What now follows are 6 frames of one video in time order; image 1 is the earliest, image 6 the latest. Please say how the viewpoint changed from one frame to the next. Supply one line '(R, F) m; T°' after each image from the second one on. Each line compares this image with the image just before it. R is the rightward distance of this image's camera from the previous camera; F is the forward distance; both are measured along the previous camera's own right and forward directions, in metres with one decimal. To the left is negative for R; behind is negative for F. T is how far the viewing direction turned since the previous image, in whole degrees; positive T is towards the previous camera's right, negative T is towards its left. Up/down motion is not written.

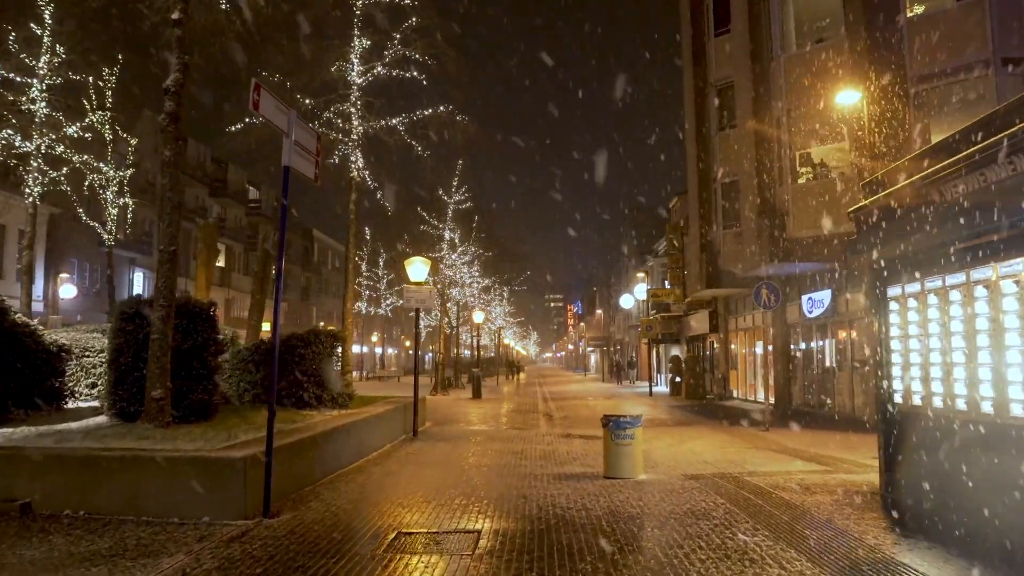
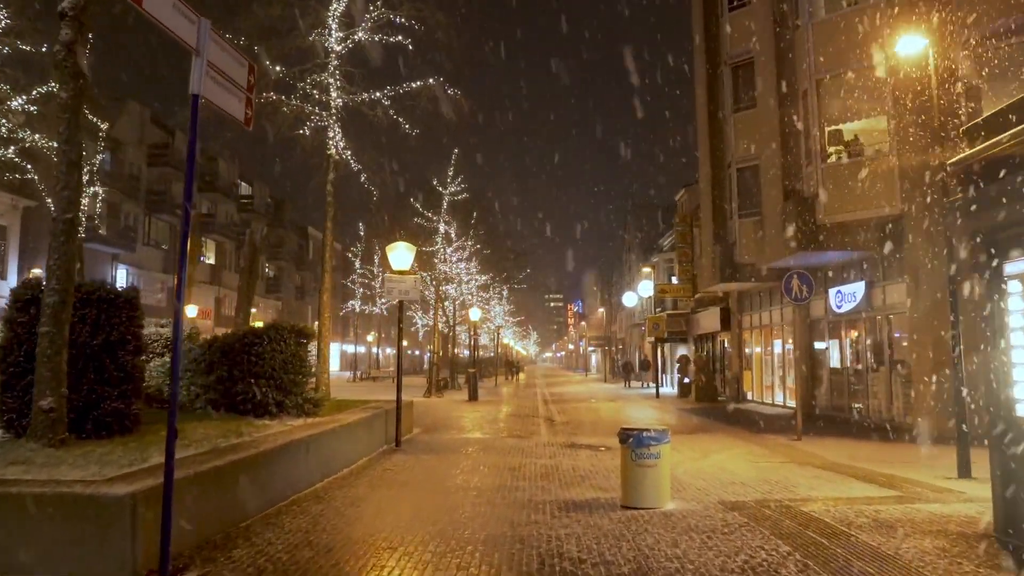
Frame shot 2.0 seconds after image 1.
(+0.1, +2.1) m; 0°
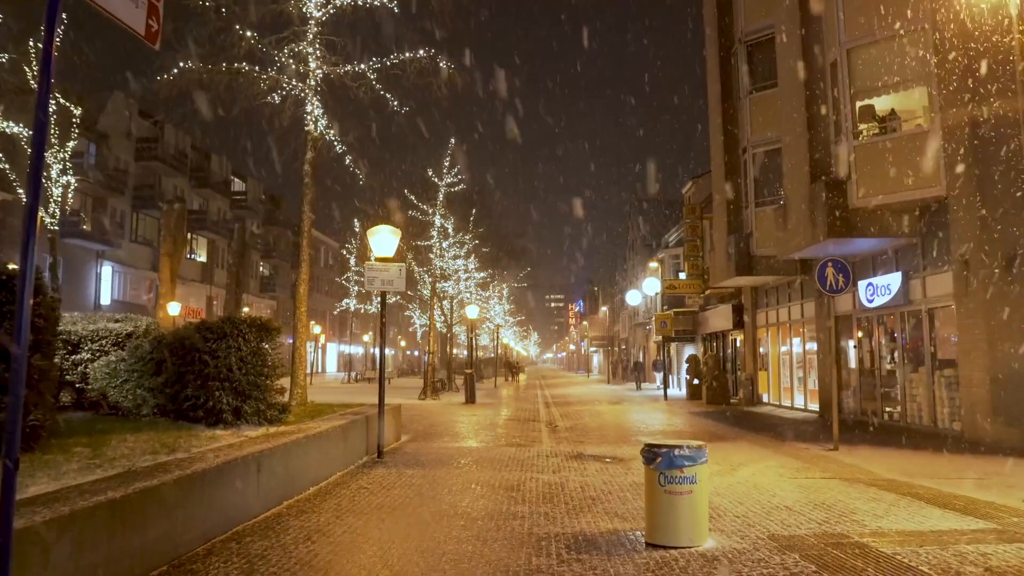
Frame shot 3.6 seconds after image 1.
(0.0, +1.7) m; 0°
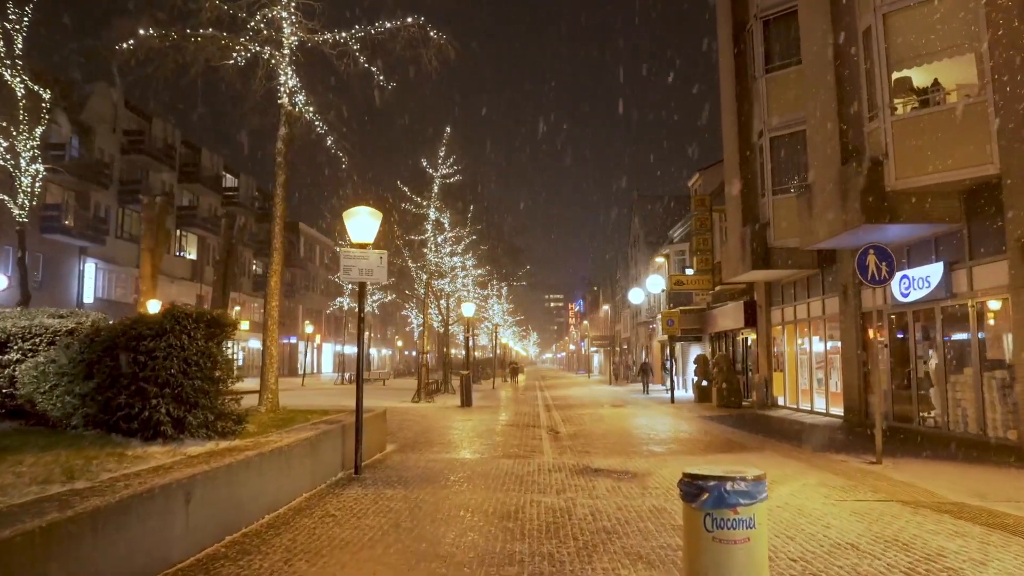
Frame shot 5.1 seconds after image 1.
(0.0, +1.6) m; 0°
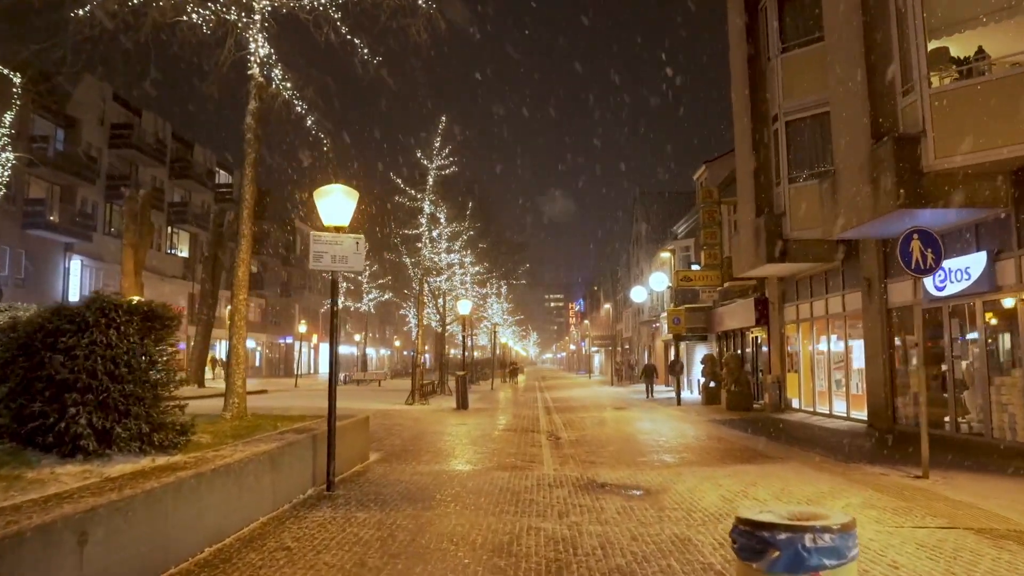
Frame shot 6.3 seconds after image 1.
(+0.1, +1.4) m; 0°
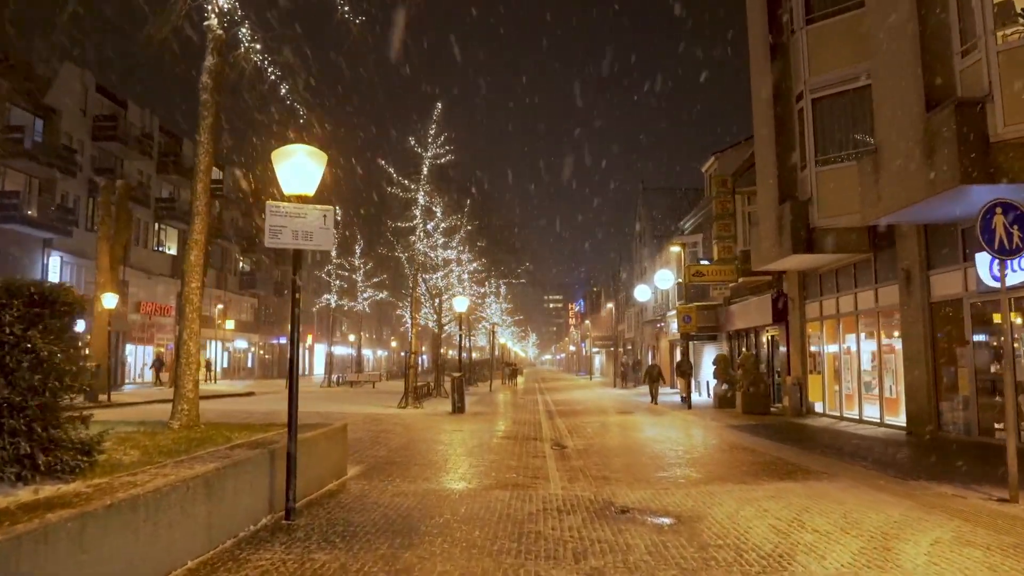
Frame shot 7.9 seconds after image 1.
(0.0, +1.8) m; 0°
